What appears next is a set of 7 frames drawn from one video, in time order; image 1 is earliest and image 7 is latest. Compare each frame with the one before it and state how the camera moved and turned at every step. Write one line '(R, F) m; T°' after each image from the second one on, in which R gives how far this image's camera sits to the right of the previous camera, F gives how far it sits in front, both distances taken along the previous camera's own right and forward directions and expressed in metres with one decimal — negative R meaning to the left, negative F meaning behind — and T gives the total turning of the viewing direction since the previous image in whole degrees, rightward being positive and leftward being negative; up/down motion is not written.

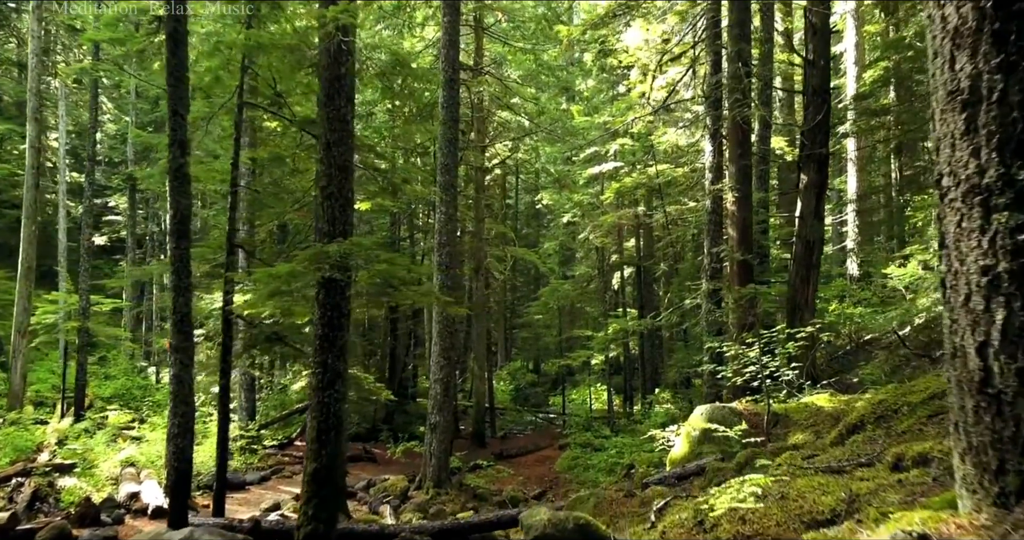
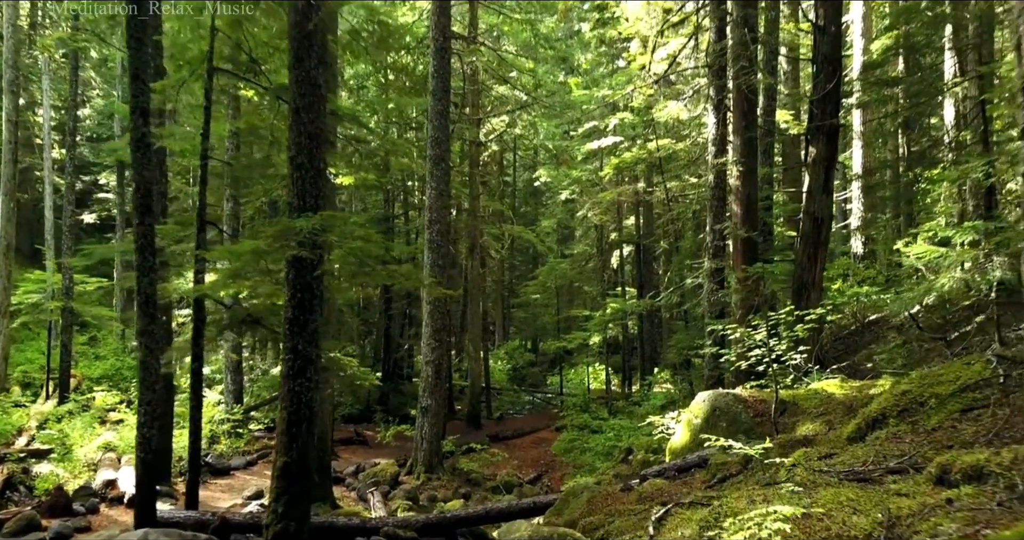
(+0.1, +0.5) m; 0°
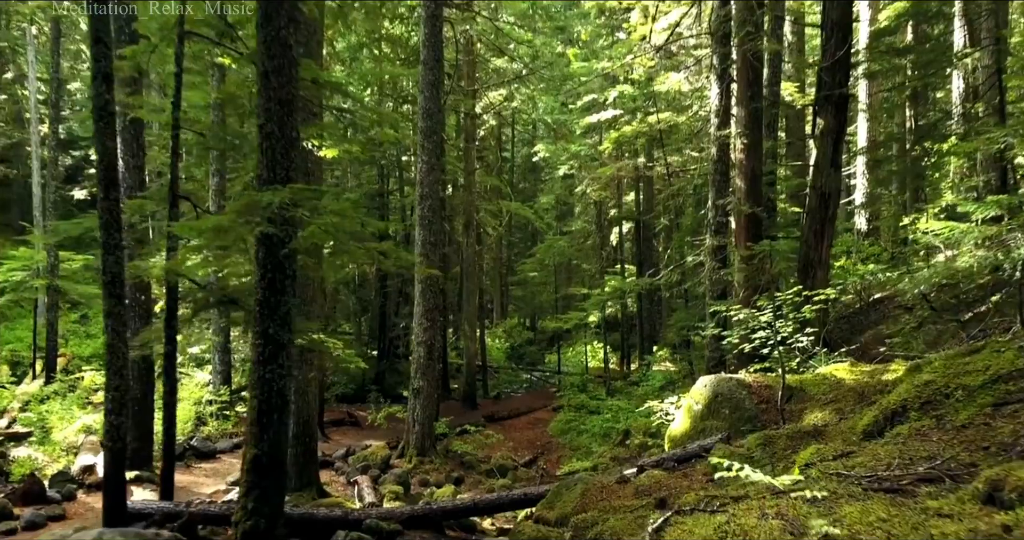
(+0.1, +0.4) m; 0°
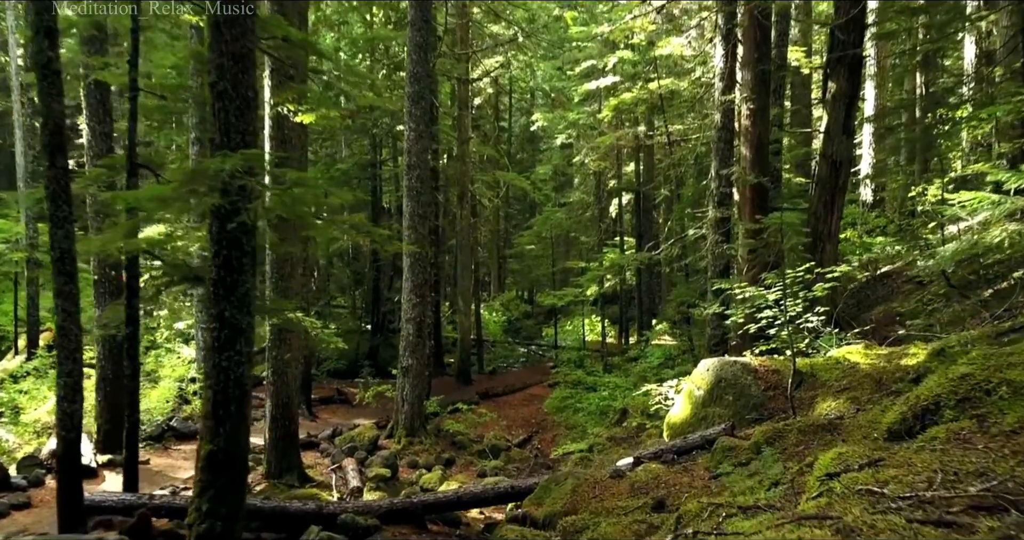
(+0.1, +0.5) m; 0°
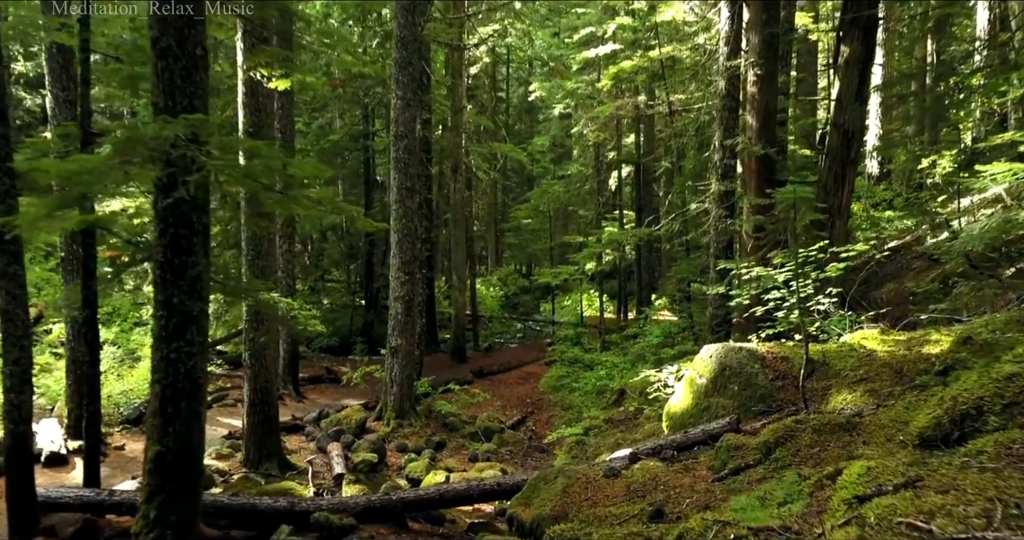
(+0.1, +0.5) m; 0°
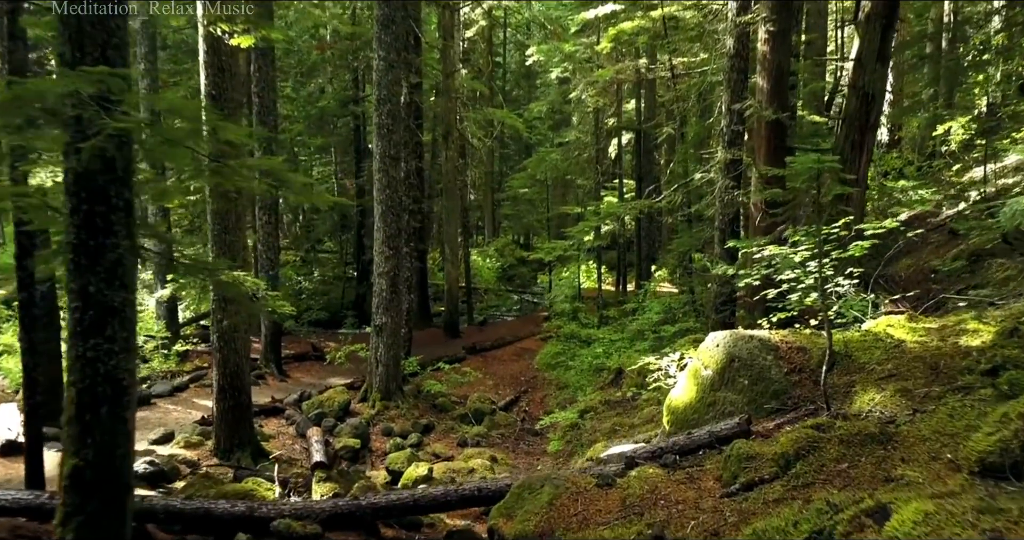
(+0.1, +0.6) m; 0°
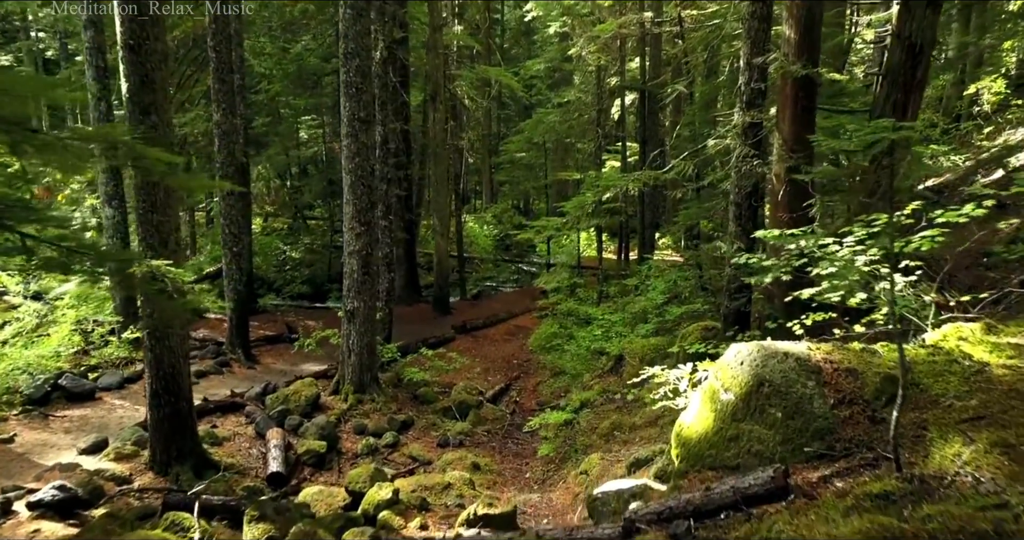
(+0.2, +1.1) m; 0°
